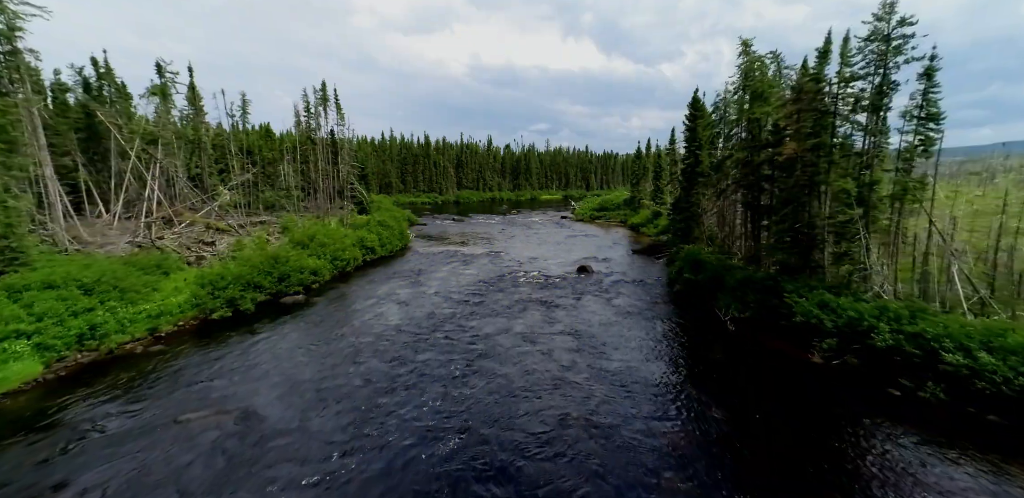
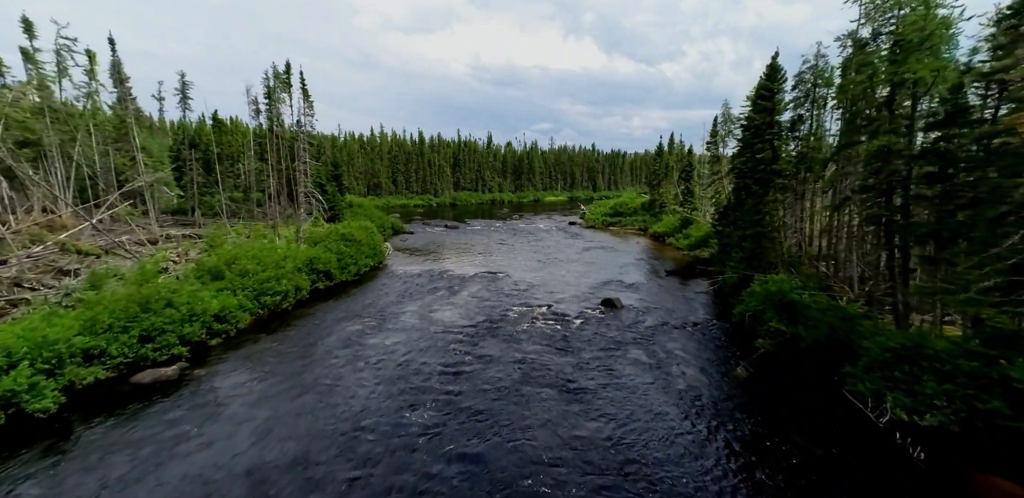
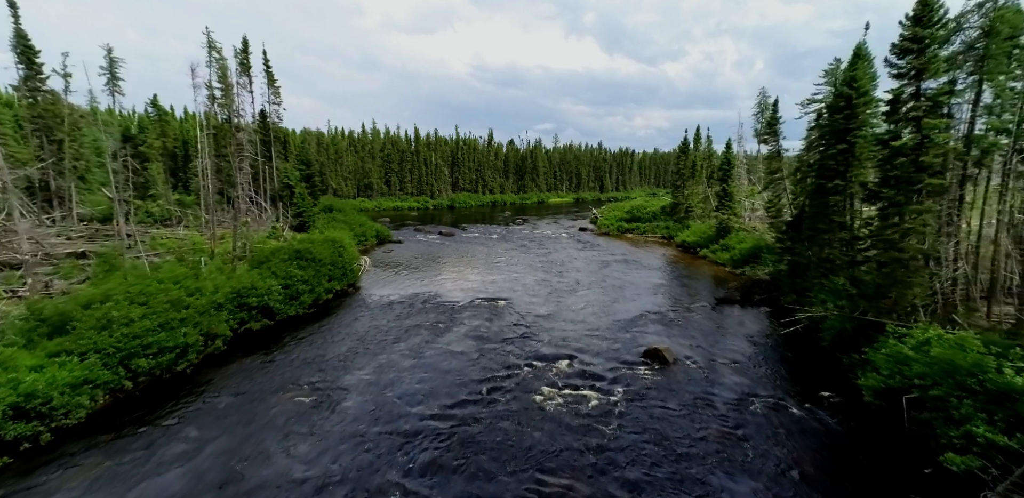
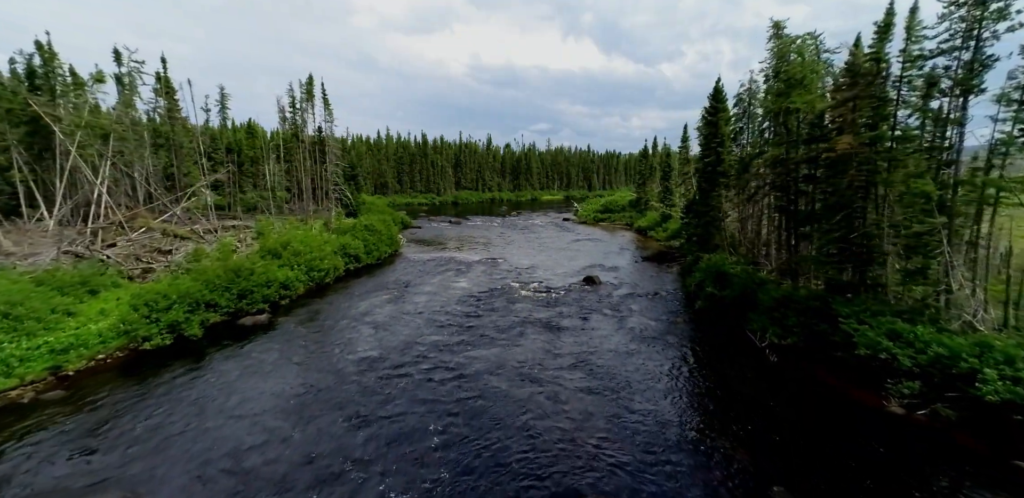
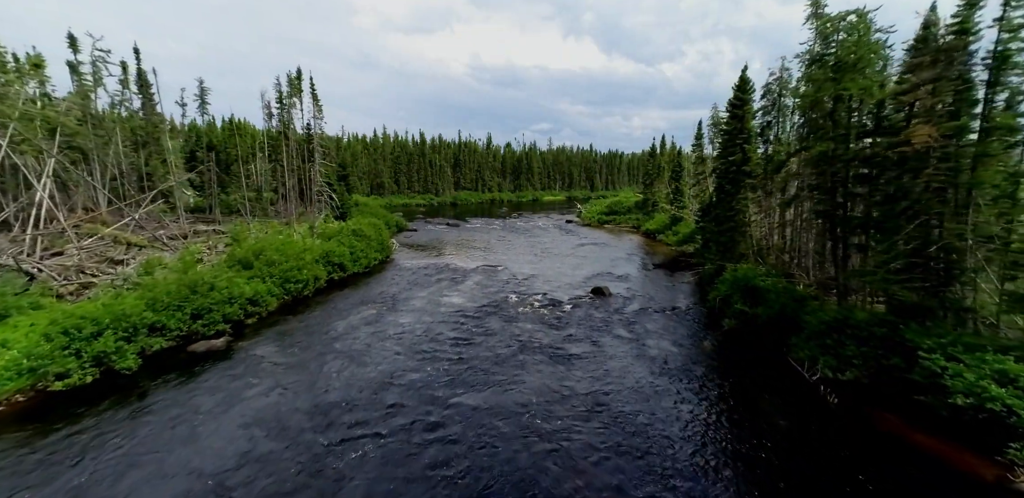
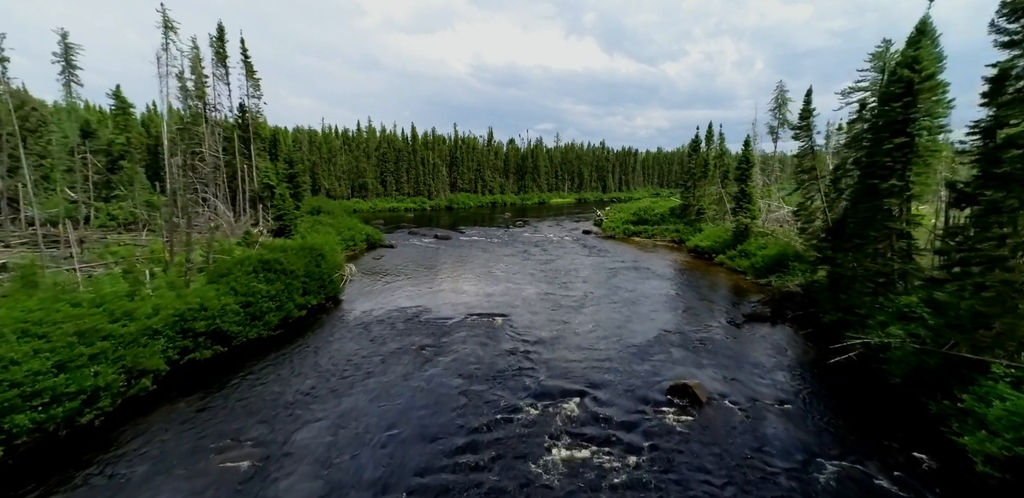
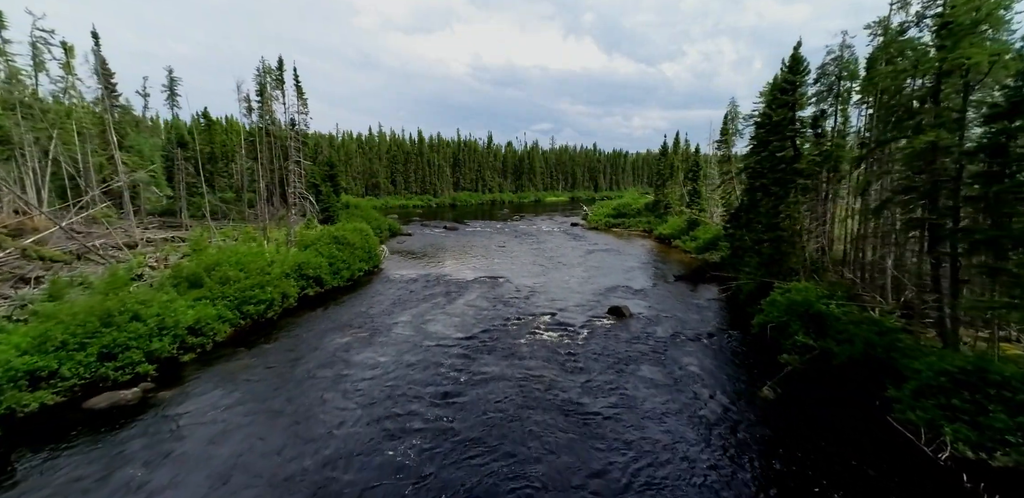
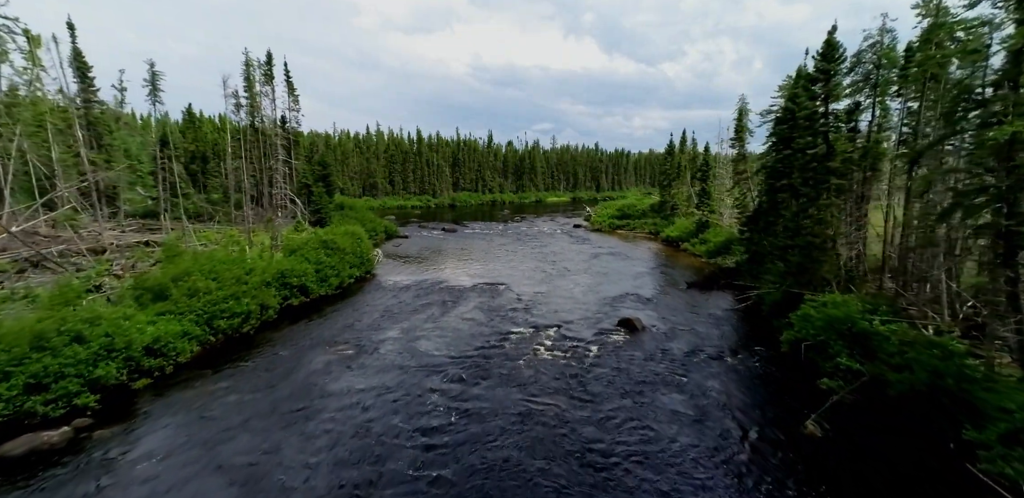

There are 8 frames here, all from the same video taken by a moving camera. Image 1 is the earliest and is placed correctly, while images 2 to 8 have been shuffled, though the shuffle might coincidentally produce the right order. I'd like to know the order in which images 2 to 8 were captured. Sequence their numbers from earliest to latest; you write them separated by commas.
4, 5, 2, 7, 8, 3, 6
